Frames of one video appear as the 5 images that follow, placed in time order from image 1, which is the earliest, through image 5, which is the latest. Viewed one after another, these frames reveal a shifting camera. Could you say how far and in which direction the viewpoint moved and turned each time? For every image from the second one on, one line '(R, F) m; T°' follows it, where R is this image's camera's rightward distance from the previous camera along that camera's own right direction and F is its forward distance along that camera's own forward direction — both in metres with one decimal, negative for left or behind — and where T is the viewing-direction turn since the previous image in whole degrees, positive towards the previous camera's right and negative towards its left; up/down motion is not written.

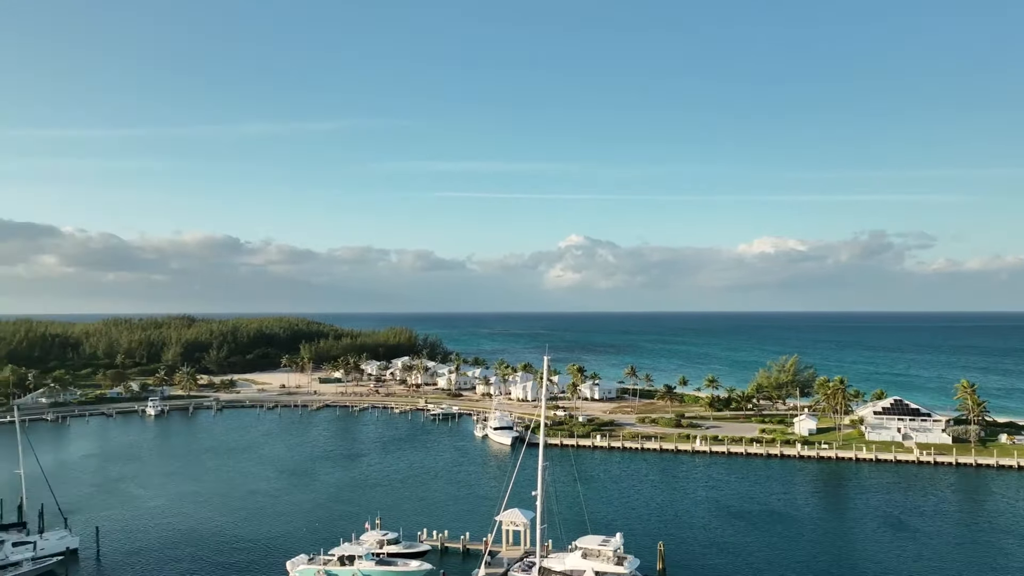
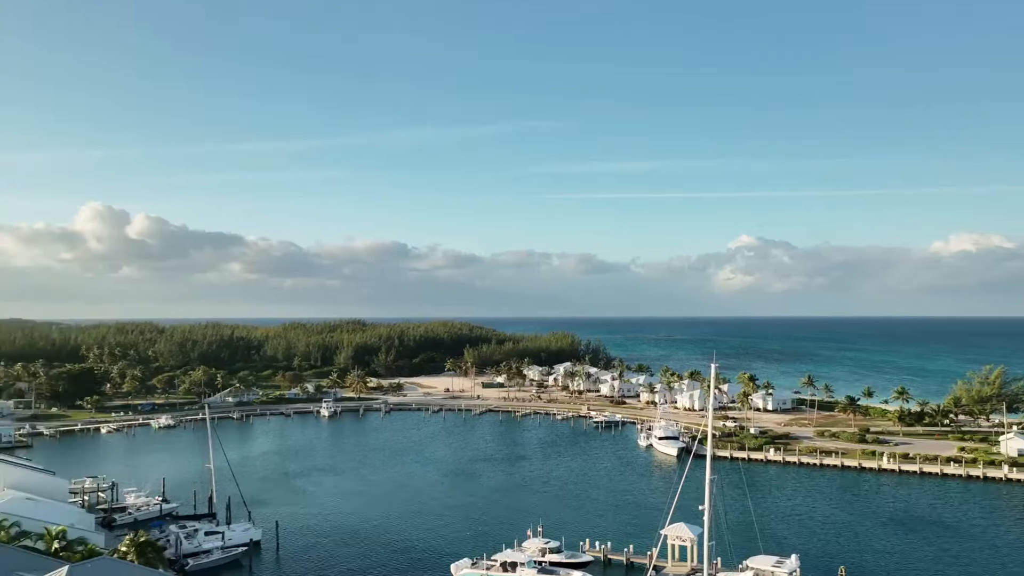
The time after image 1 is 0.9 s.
(-0.1, +1.0) m; -11°
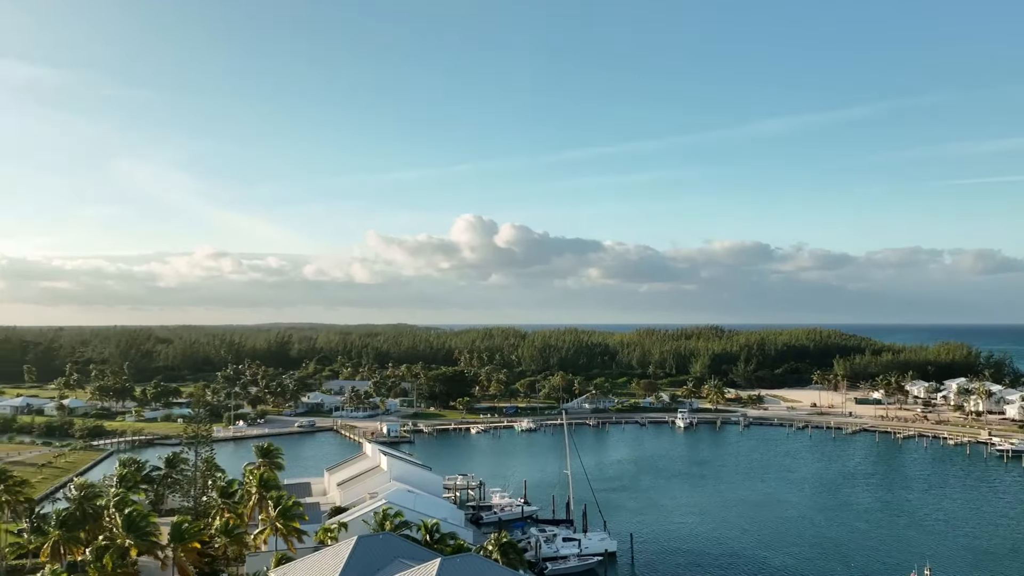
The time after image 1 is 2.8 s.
(-2.2, +1.9) m; -22°
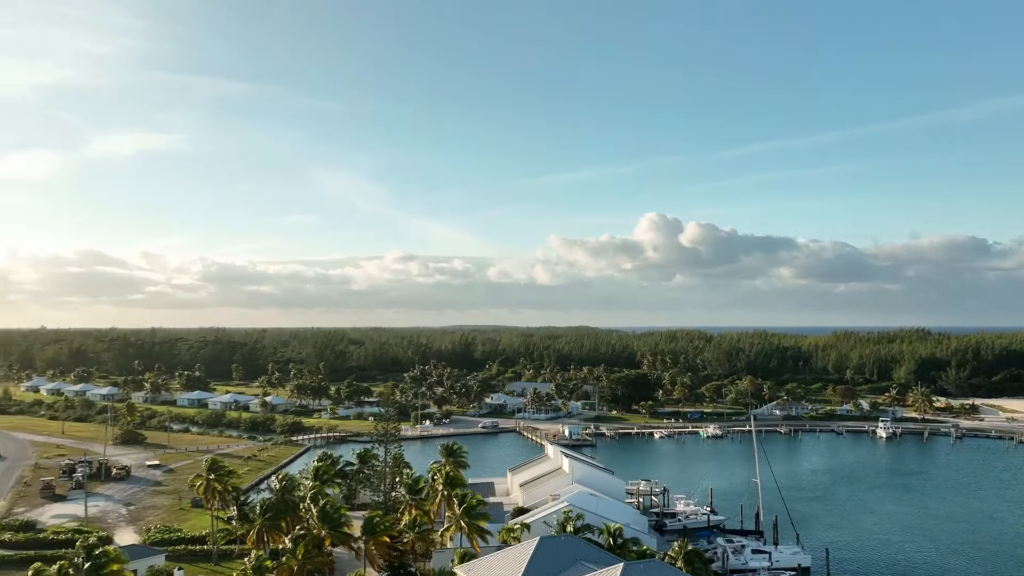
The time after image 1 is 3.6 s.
(-1.7, +0.7) m; -10°
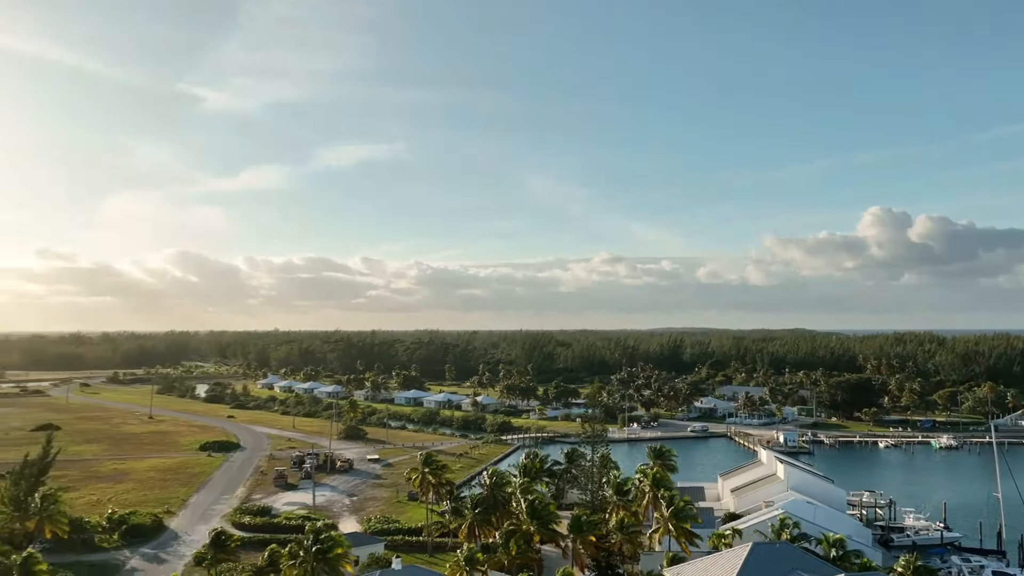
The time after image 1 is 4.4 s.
(-2.4, +0.1) m; -11°
